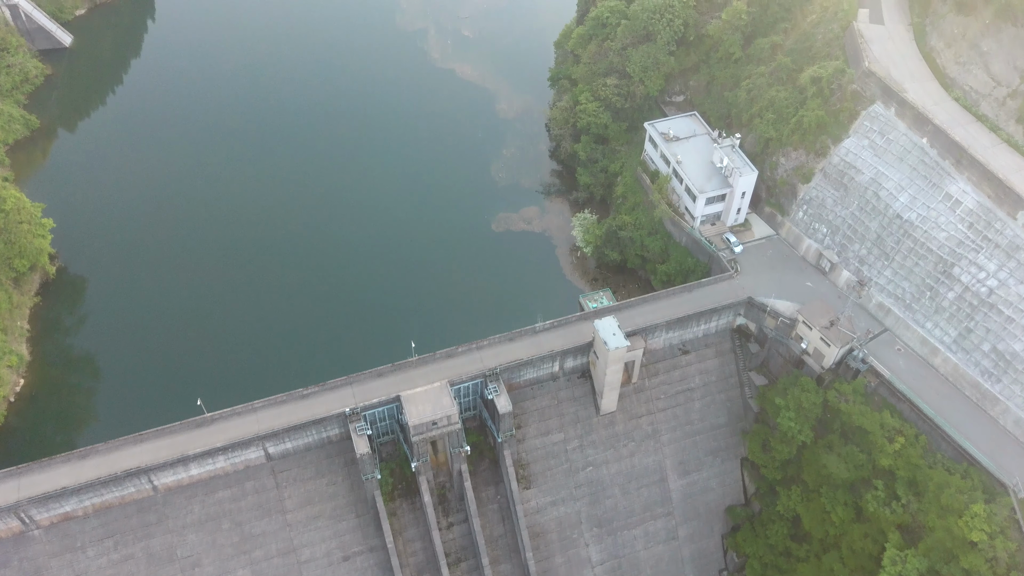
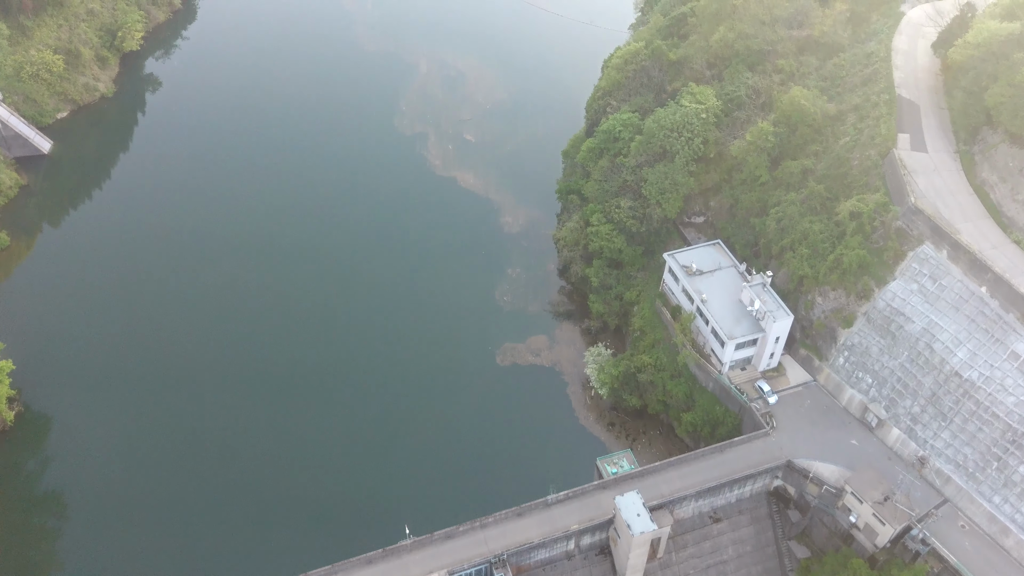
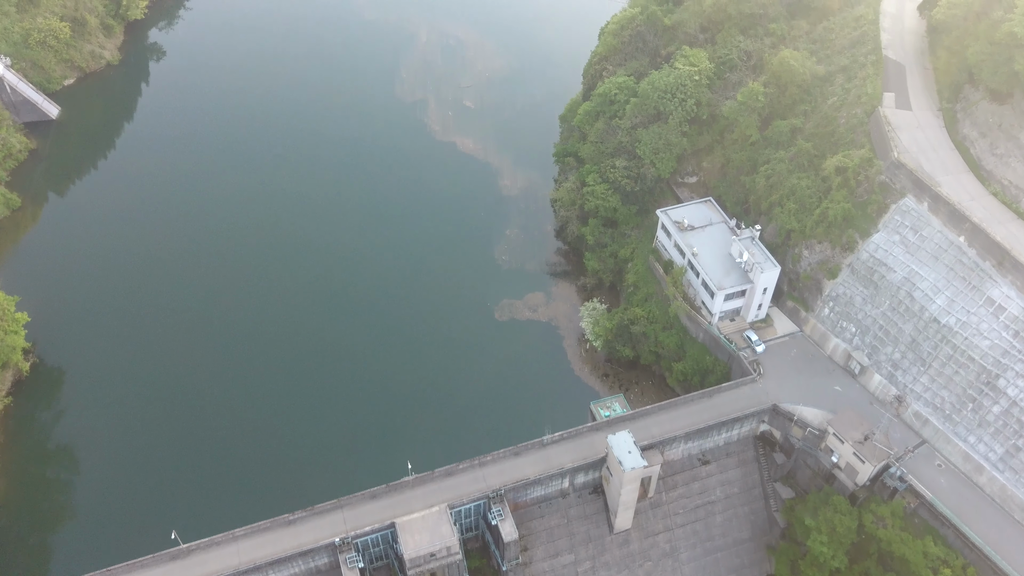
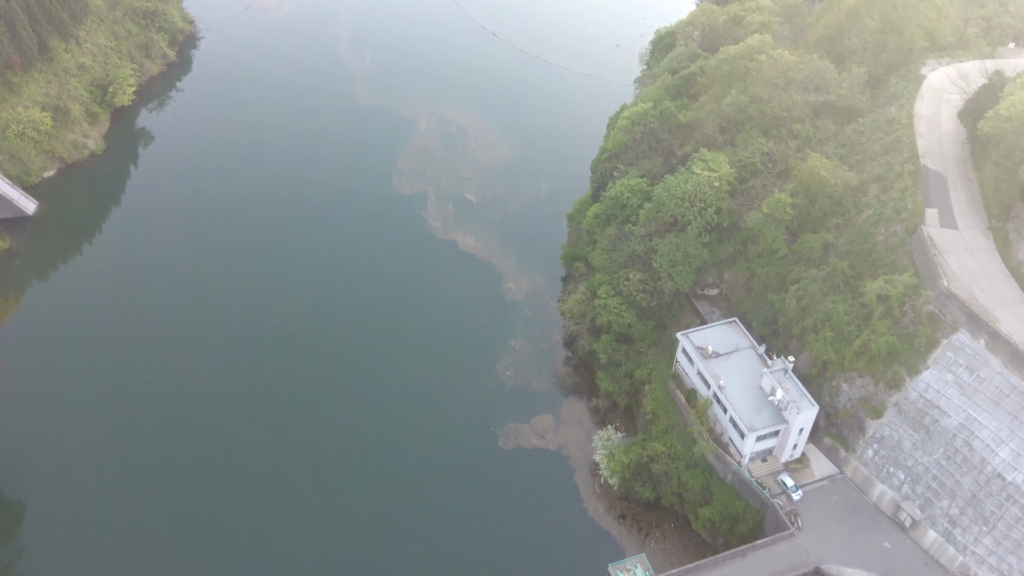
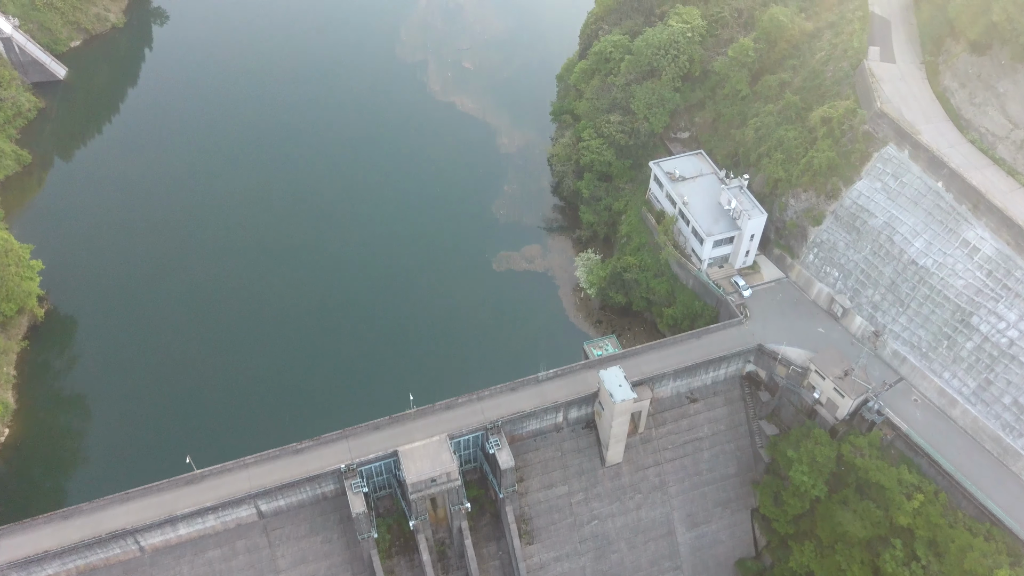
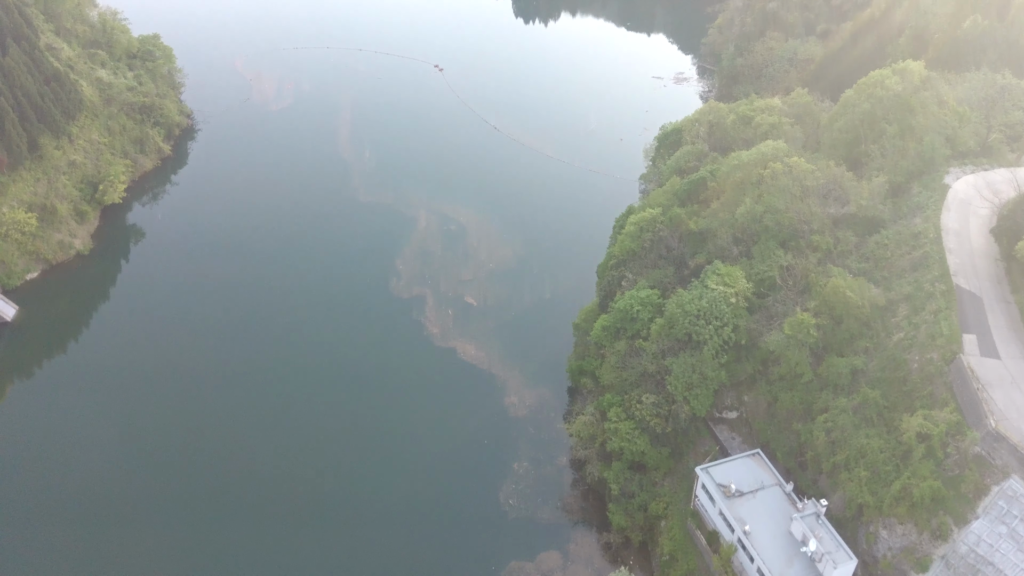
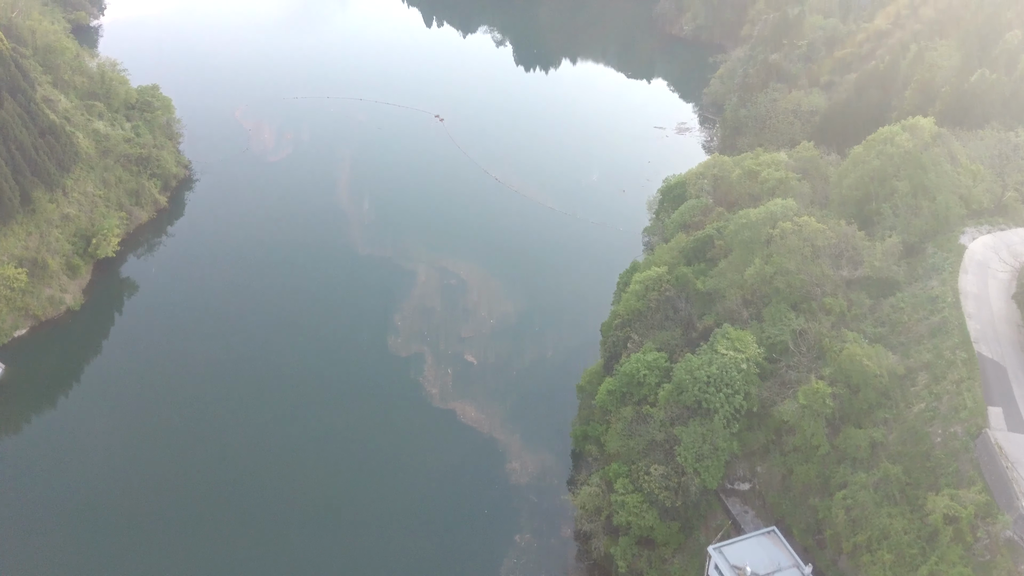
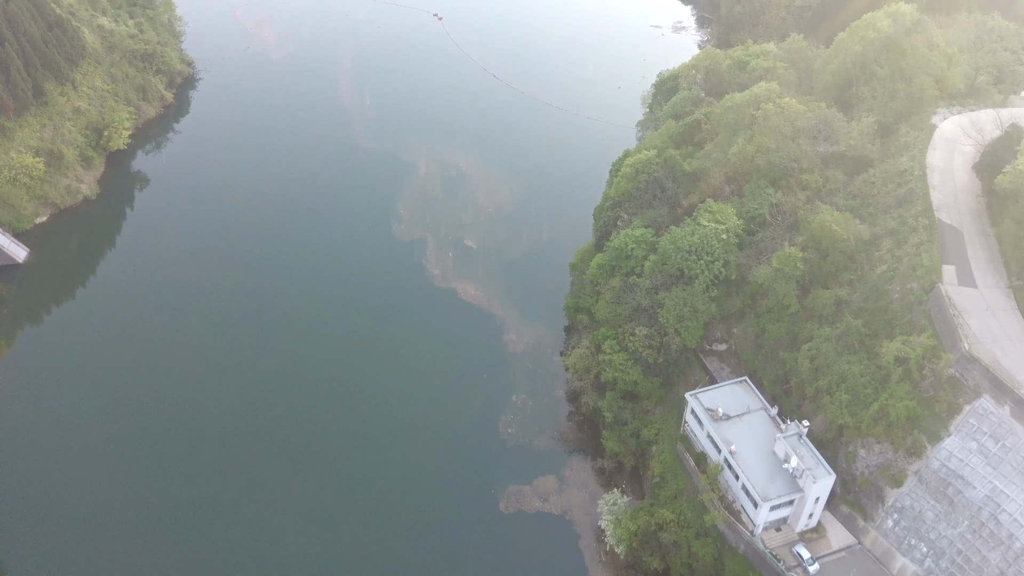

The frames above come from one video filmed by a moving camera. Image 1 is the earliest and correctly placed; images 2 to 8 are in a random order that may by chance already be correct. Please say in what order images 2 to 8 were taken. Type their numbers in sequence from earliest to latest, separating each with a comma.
5, 3, 2, 4, 8, 6, 7
